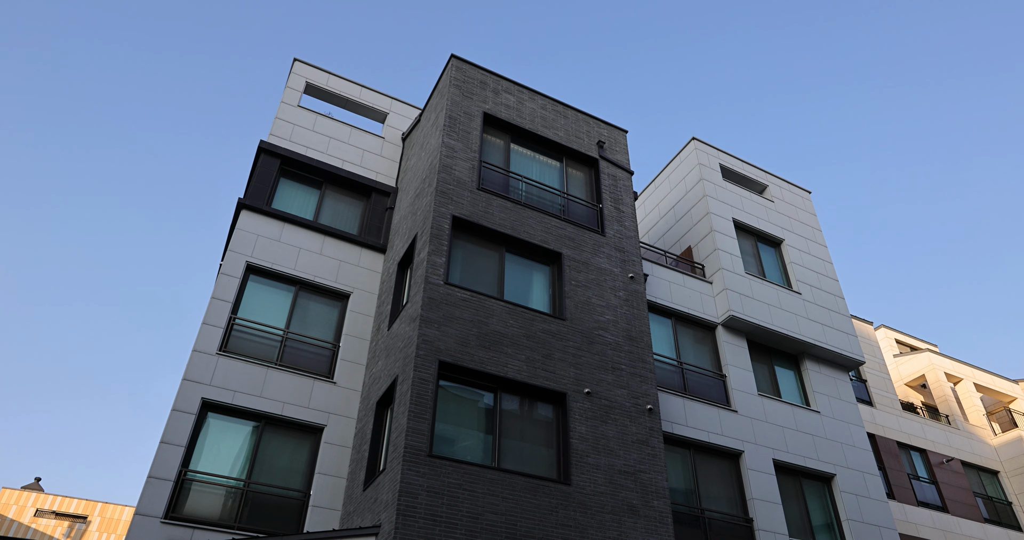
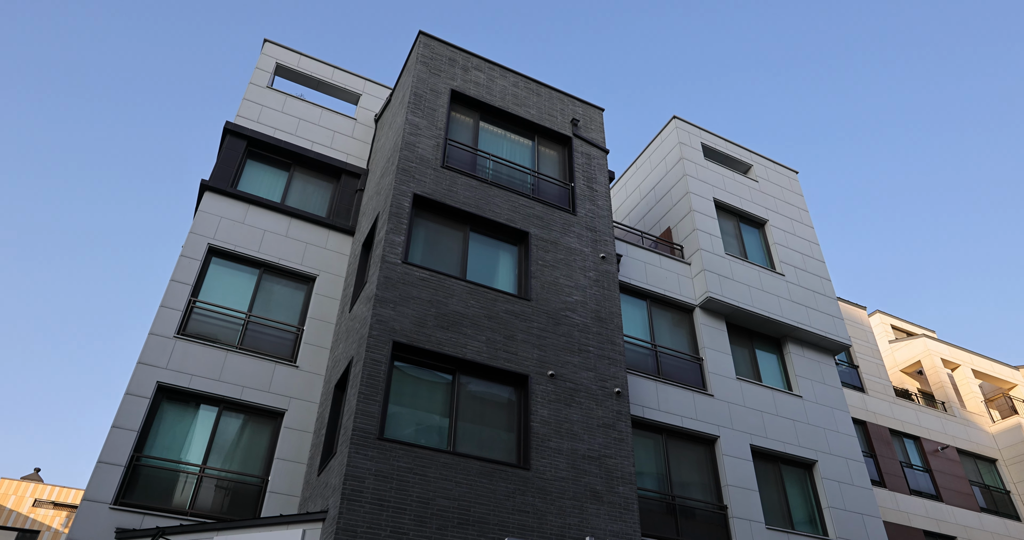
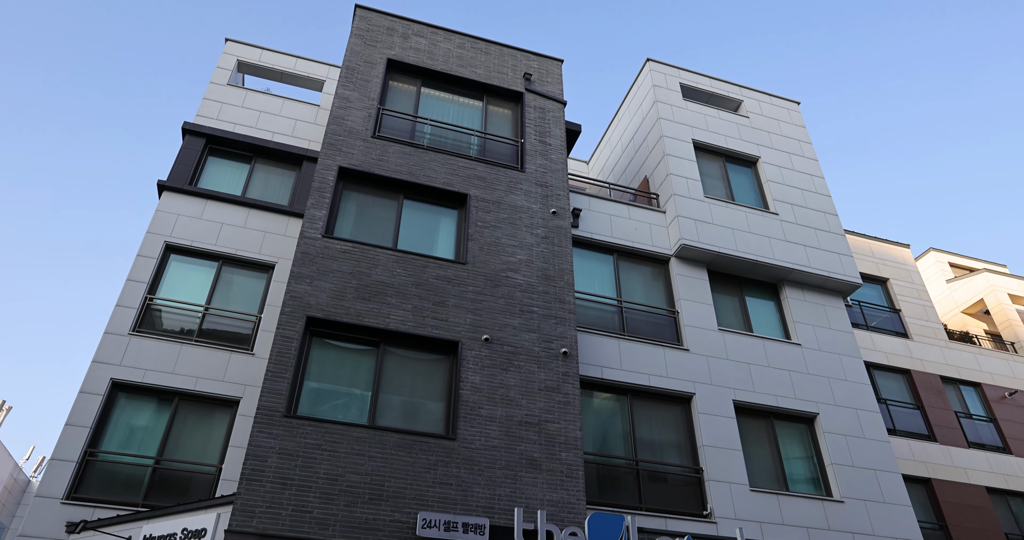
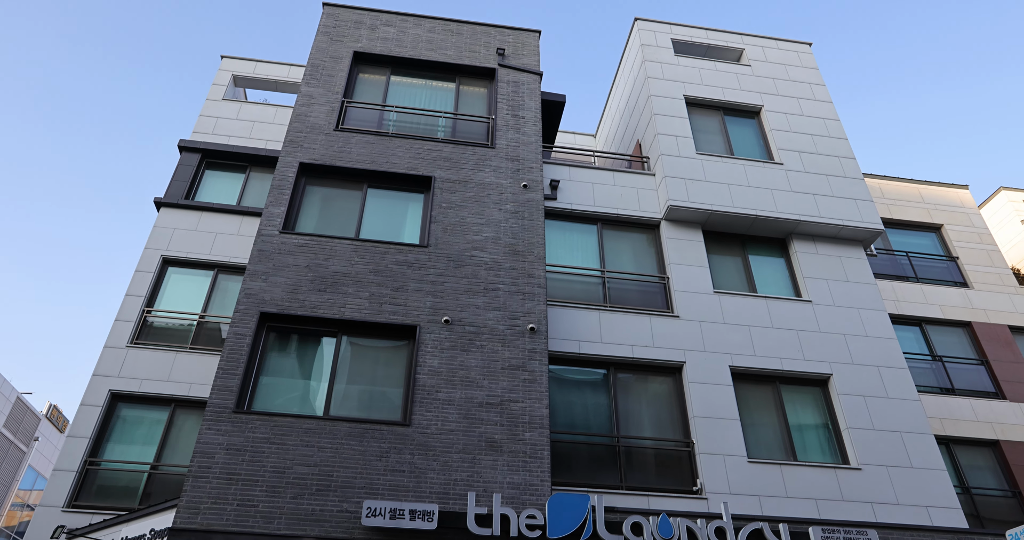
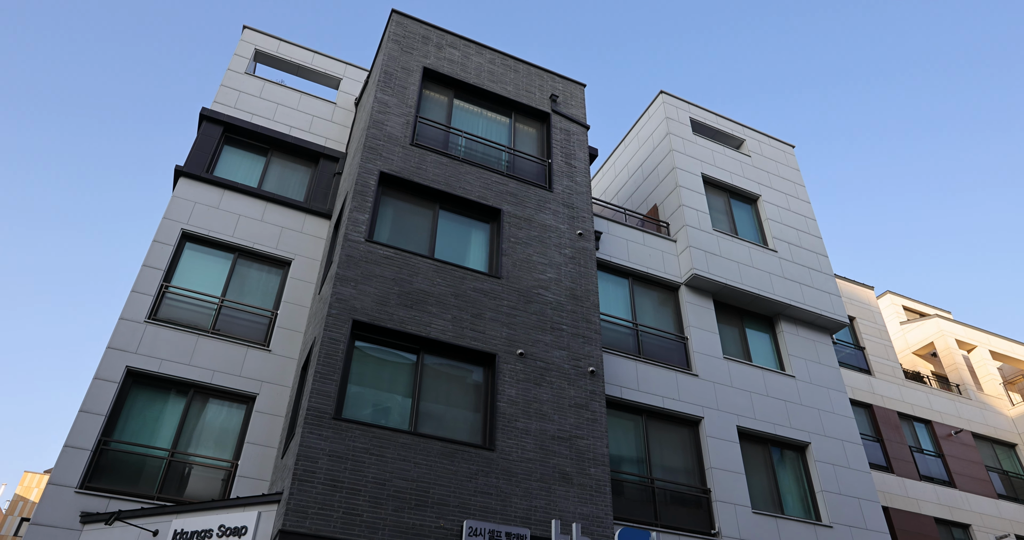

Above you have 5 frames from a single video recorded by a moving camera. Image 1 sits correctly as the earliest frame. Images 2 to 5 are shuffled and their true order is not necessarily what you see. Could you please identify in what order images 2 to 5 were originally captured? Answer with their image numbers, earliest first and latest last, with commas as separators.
2, 5, 3, 4
